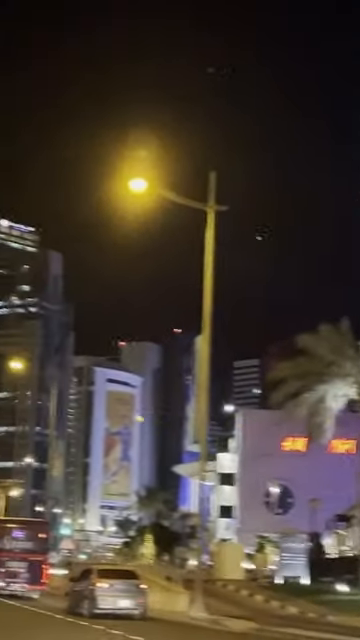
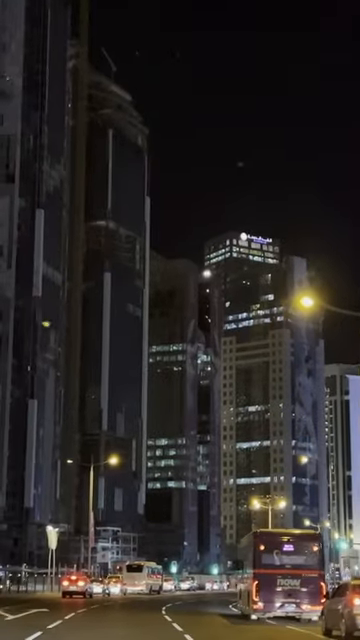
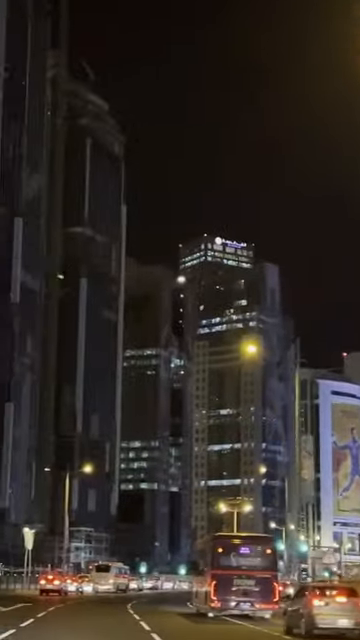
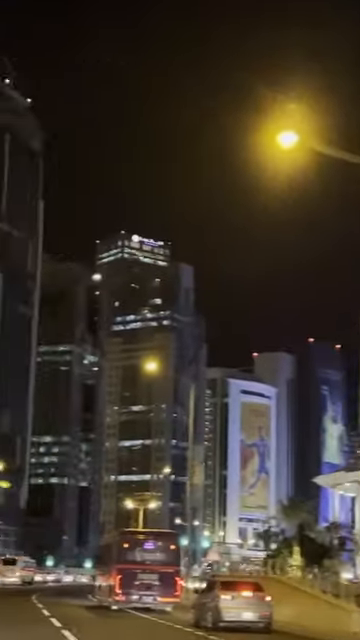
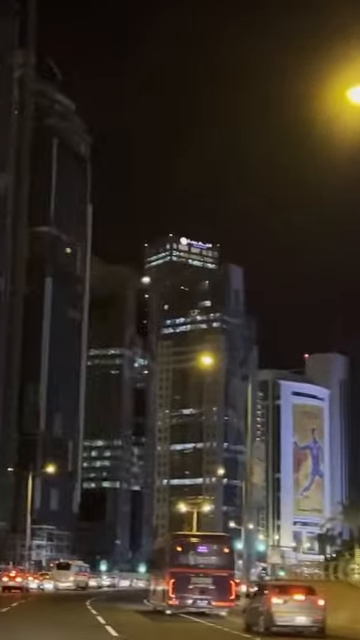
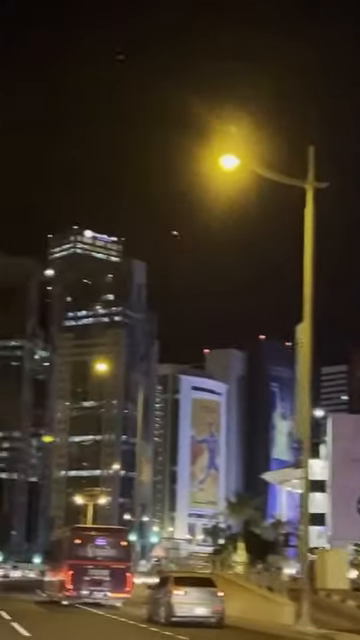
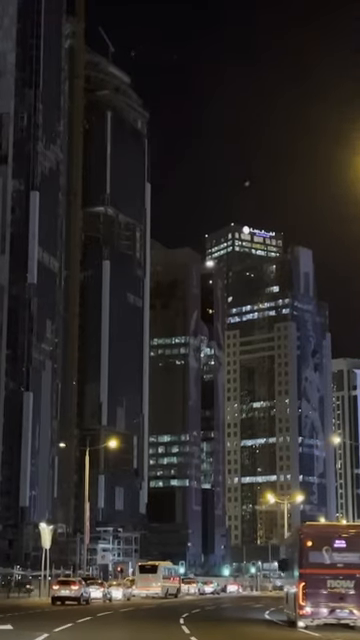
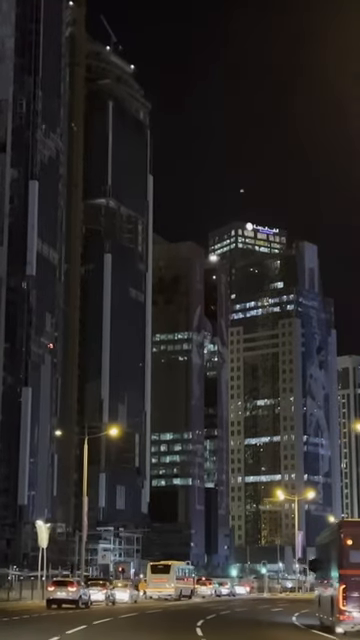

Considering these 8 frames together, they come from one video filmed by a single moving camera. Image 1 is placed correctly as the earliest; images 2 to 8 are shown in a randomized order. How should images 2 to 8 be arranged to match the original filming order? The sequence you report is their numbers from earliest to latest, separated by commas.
6, 4, 5, 3, 2, 7, 8
